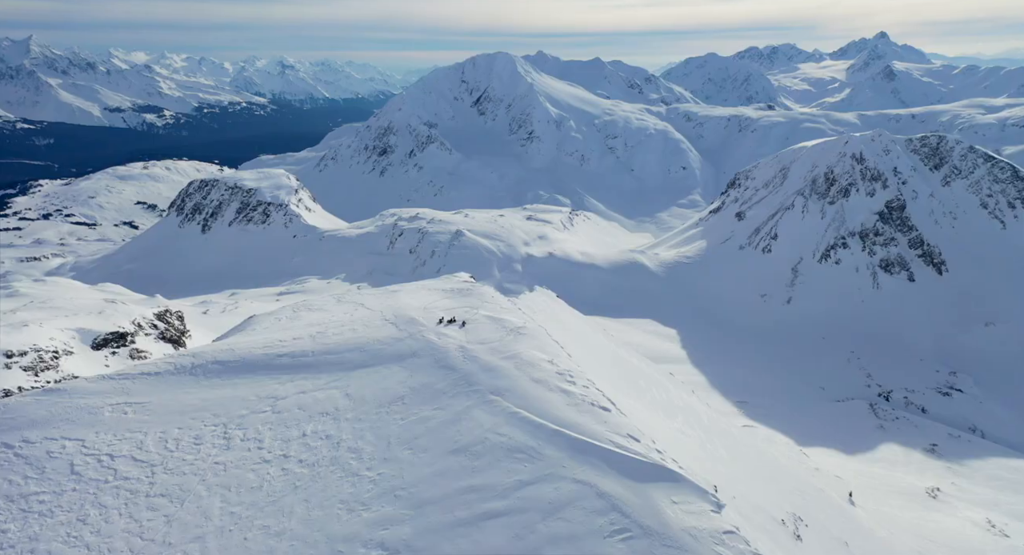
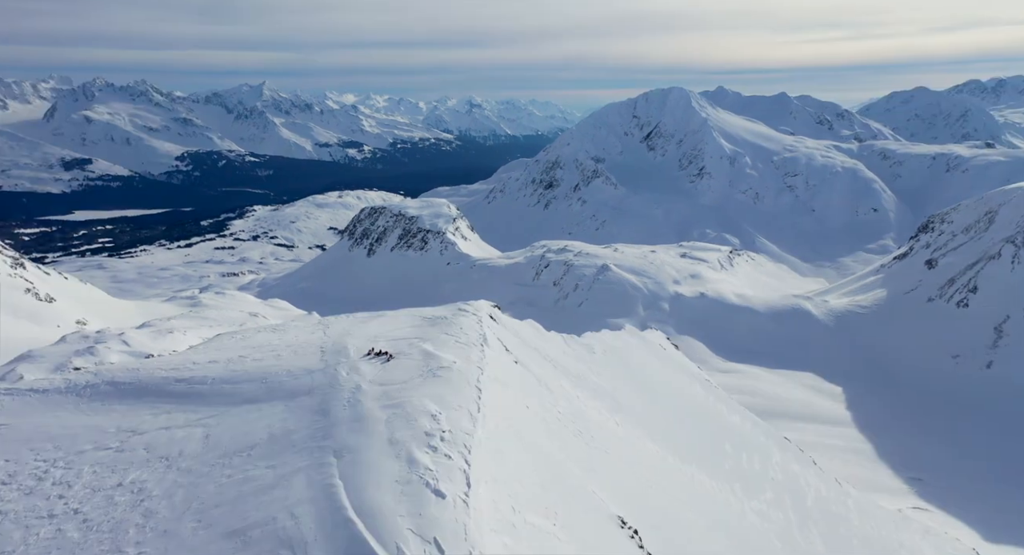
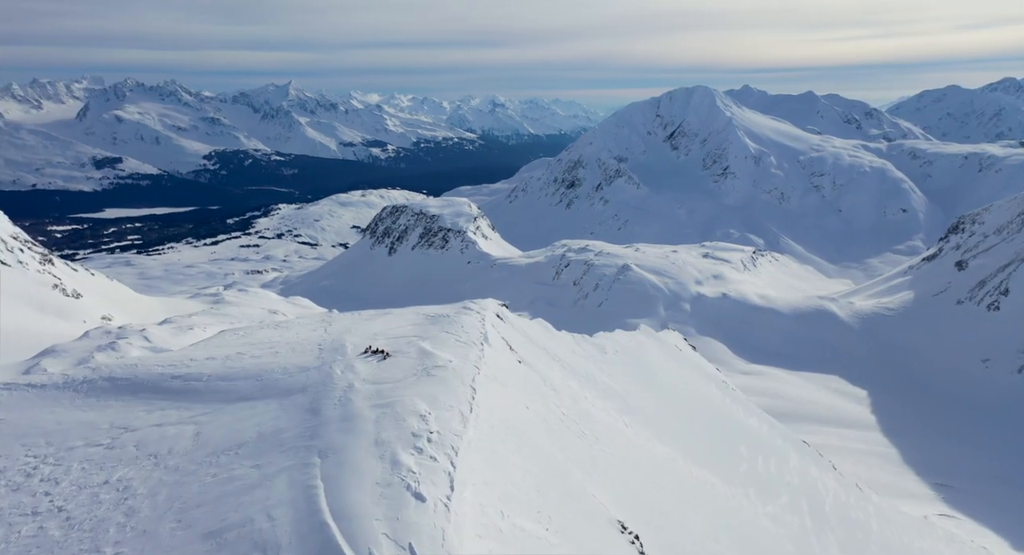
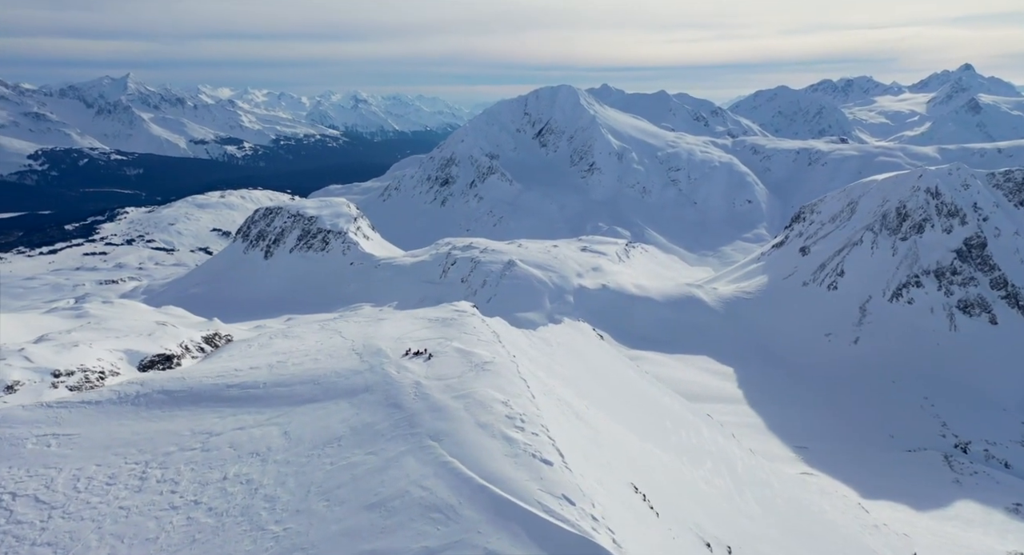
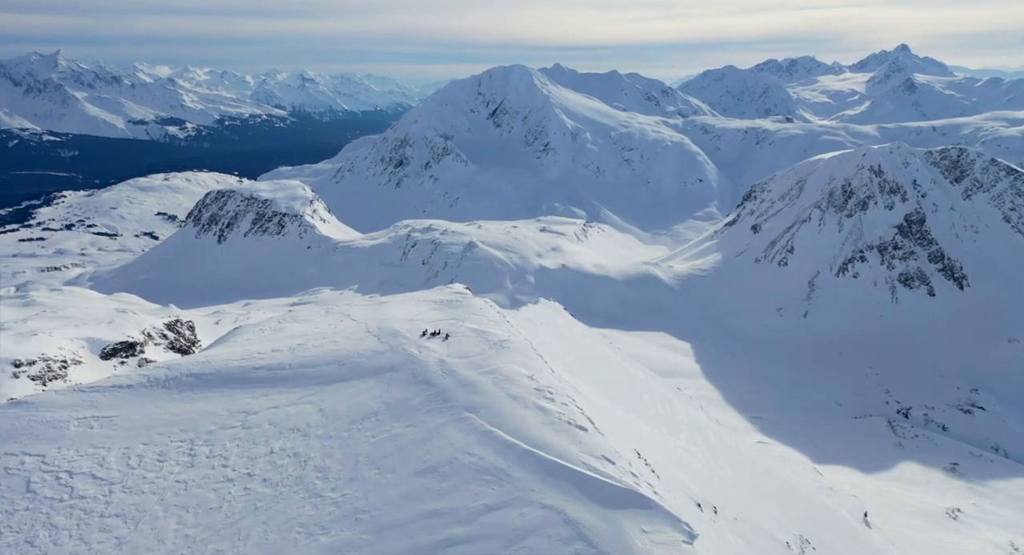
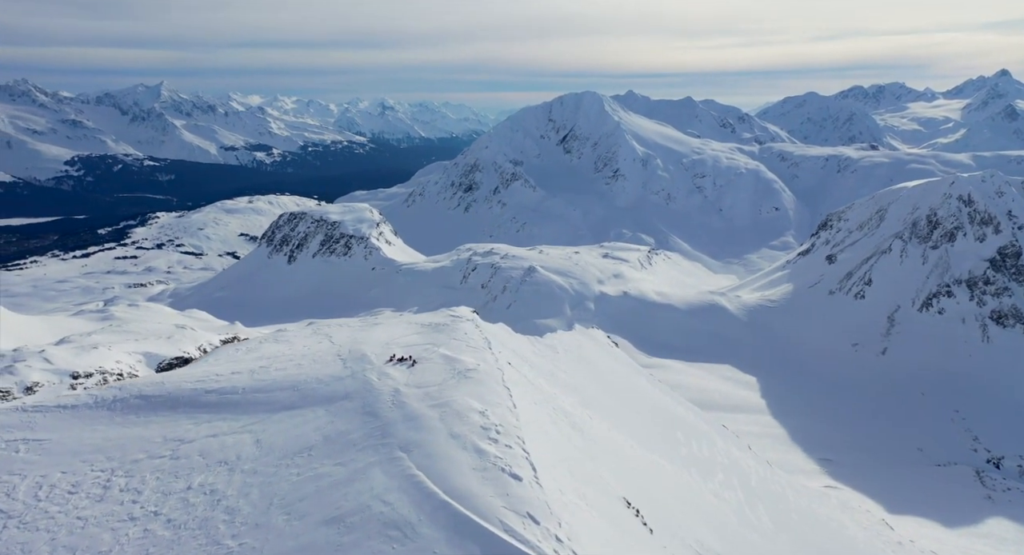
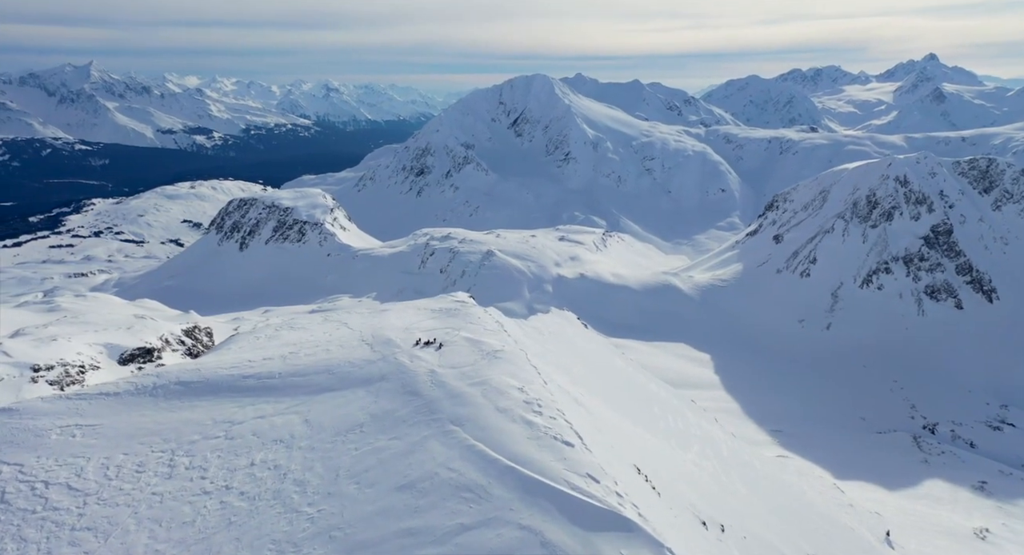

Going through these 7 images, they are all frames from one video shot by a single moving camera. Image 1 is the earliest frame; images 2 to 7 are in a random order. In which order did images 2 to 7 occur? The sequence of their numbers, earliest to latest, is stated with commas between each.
5, 7, 4, 6, 2, 3
